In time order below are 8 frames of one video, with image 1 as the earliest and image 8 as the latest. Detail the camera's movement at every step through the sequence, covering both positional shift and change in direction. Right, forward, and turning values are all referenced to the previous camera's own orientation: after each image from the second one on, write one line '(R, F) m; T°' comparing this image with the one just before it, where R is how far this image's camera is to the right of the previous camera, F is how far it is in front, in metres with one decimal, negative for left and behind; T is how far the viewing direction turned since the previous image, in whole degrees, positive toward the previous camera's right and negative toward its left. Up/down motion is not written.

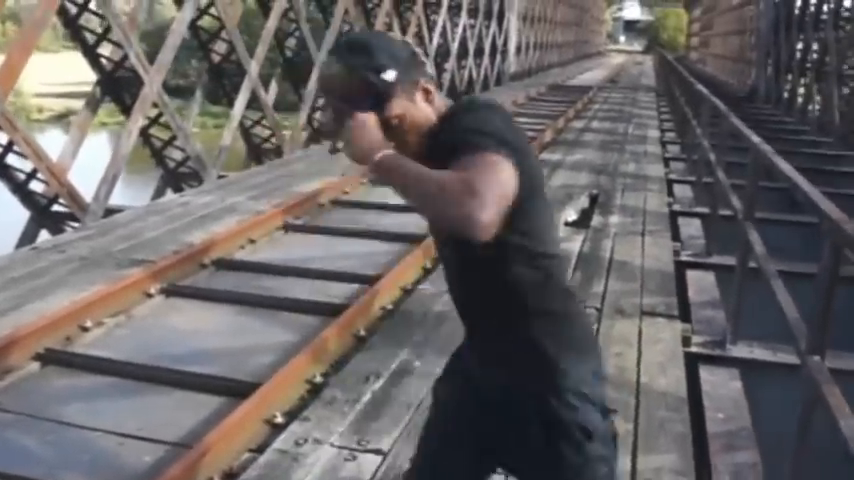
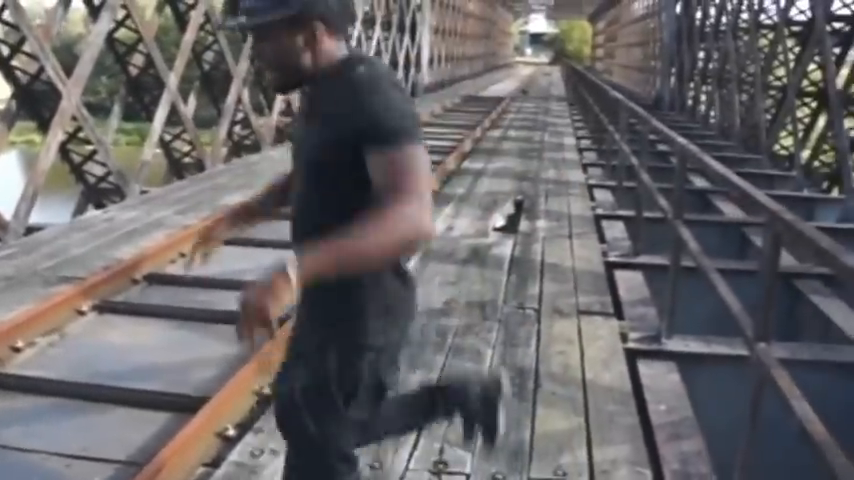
(-0.3, 0.0) m; +6°
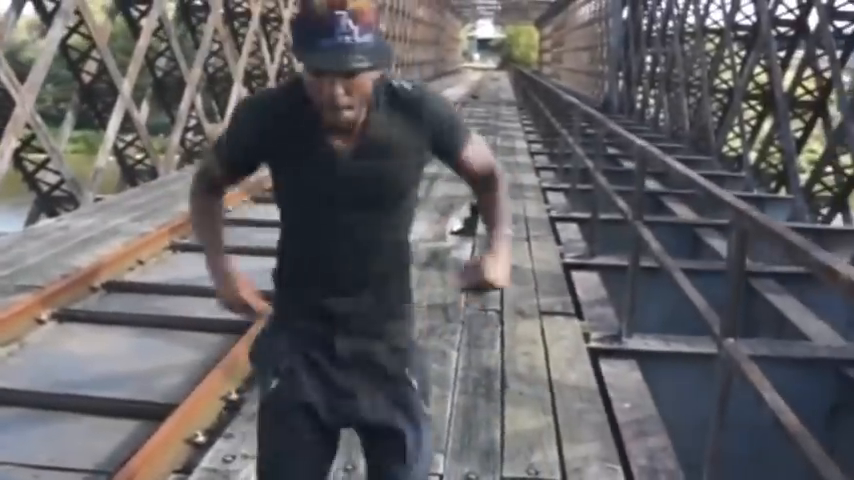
(-0.2, 0.0) m; +3°
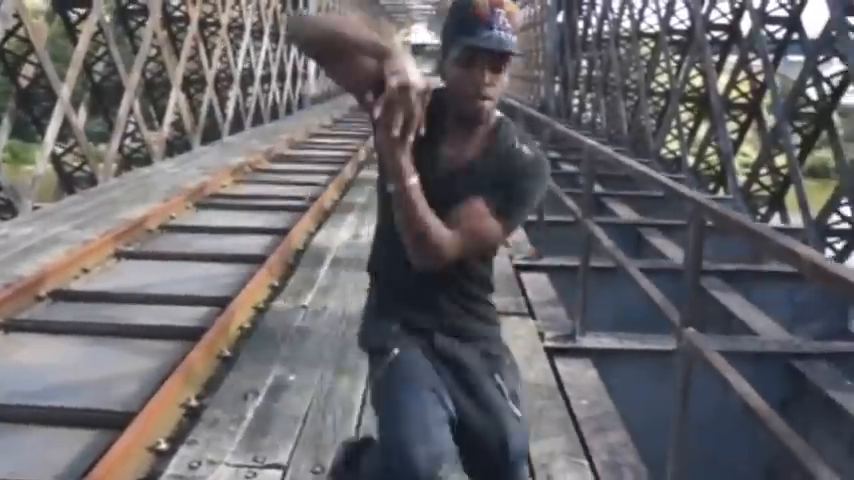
(-0.2, 0.0) m; +5°
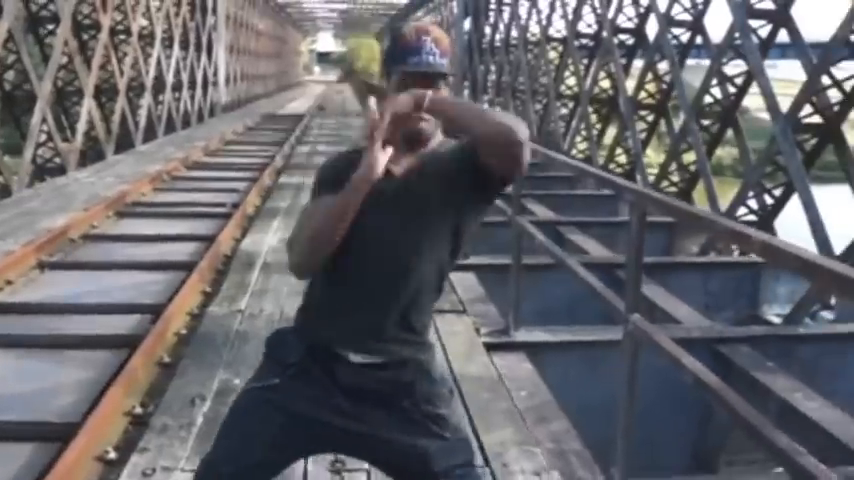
(-0.3, -0.1) m; +6°
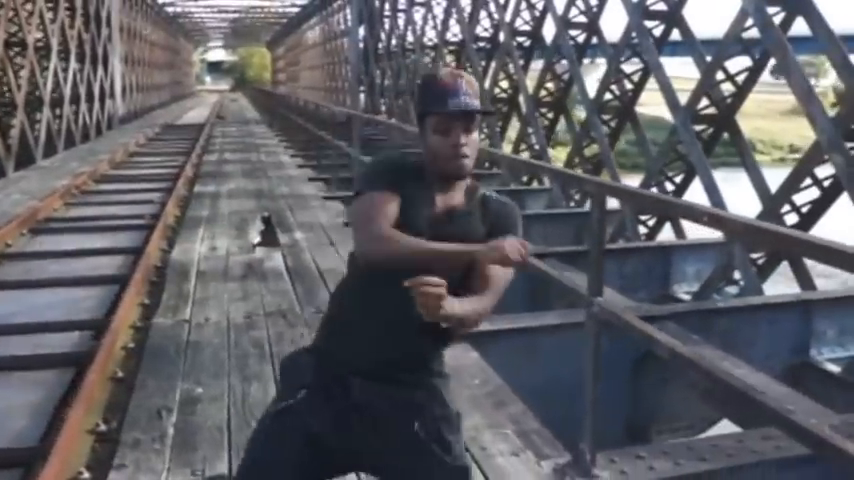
(-0.6, -0.1) m; +9°
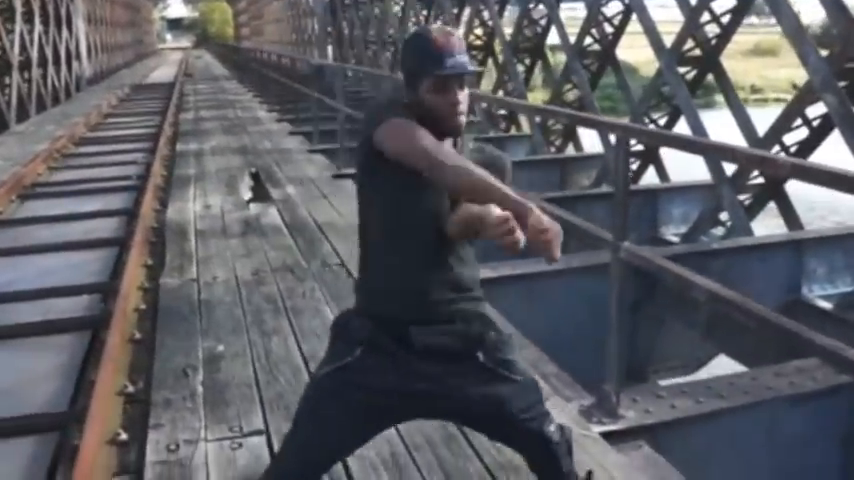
(-0.4, -0.1) m; +4°
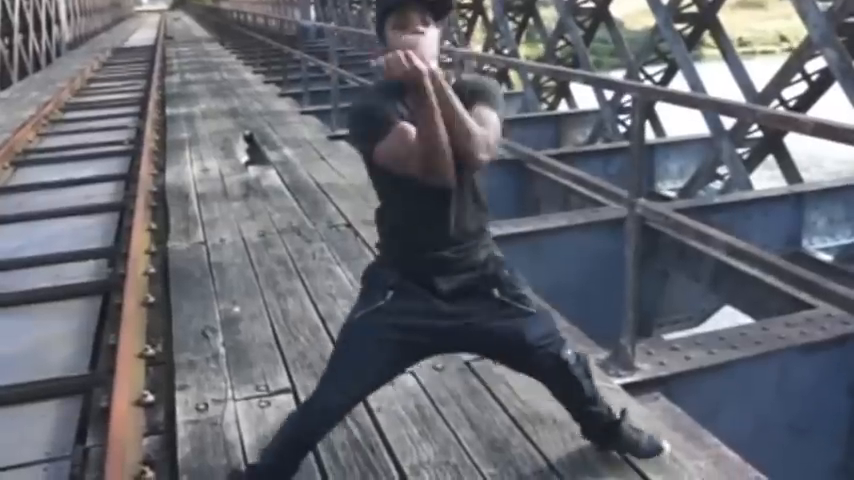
(-0.3, 0.0) m; +3°
